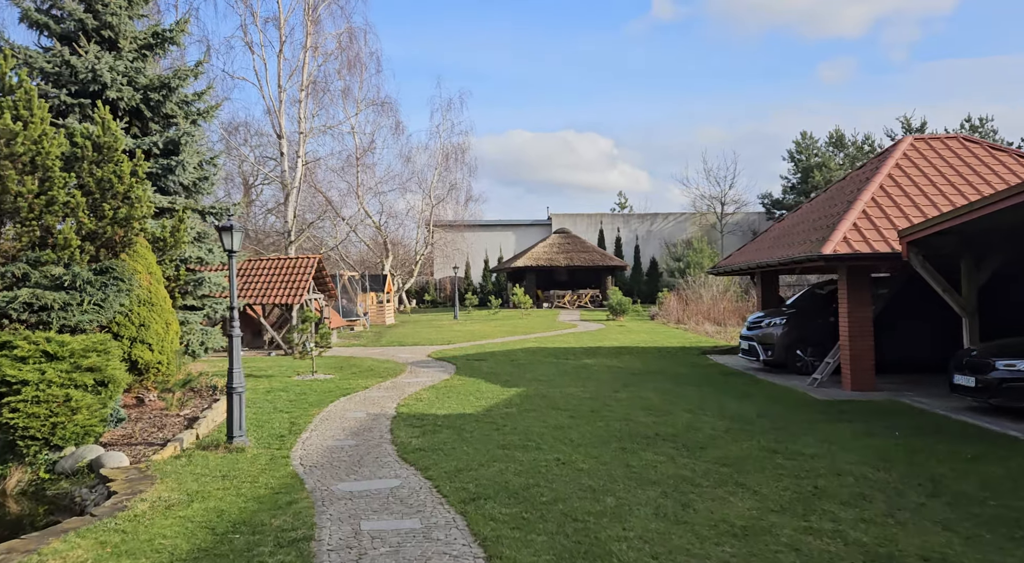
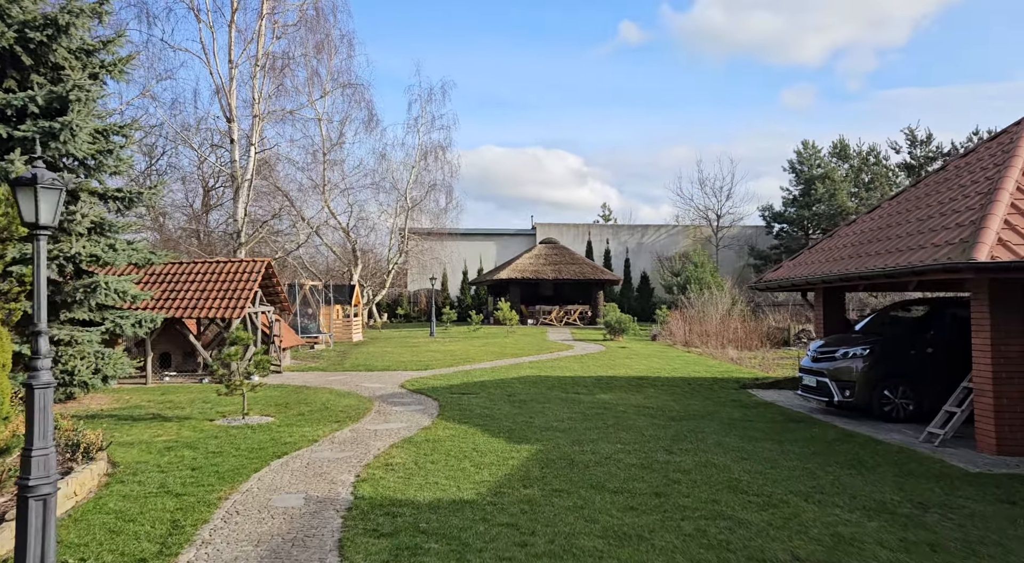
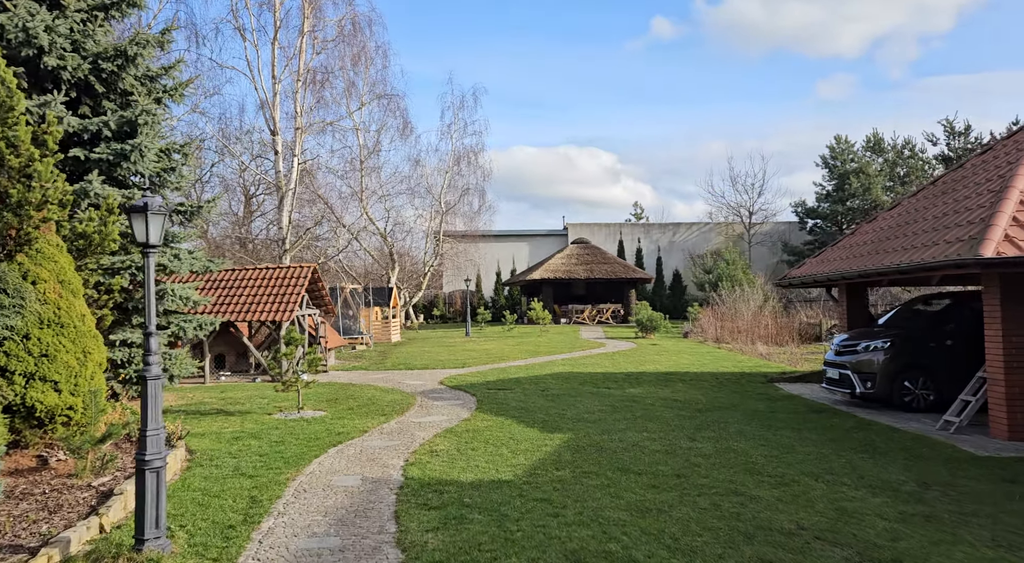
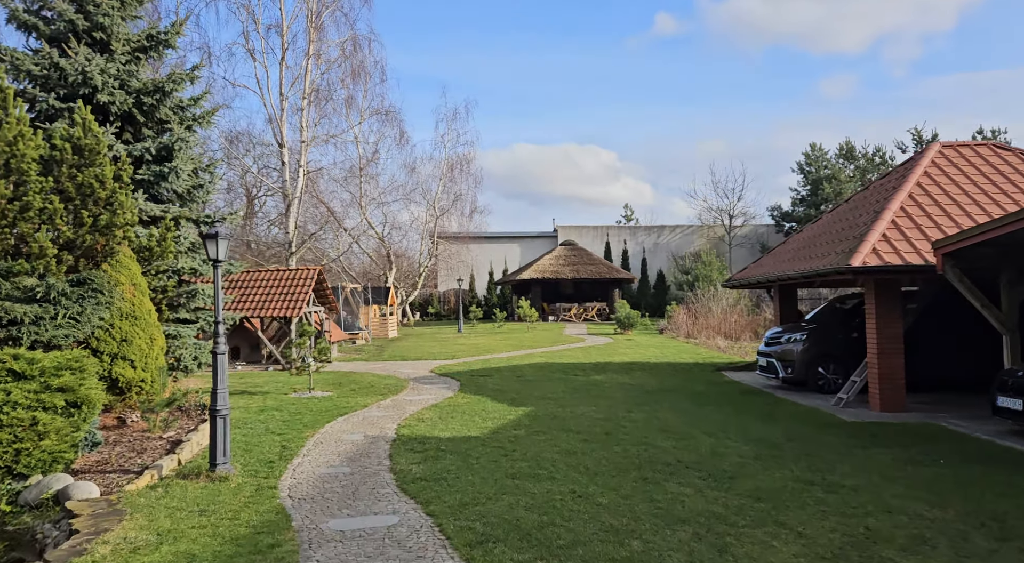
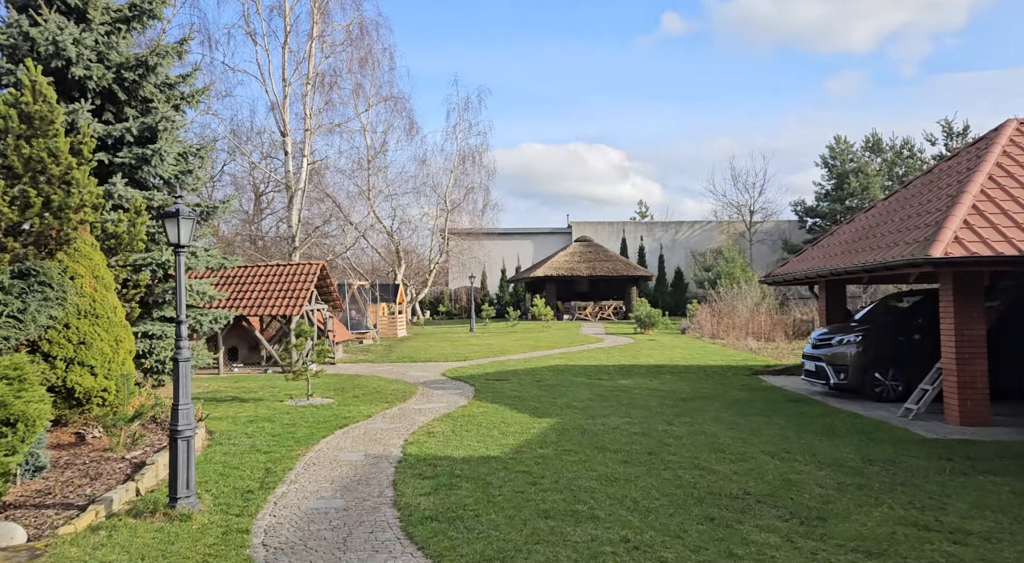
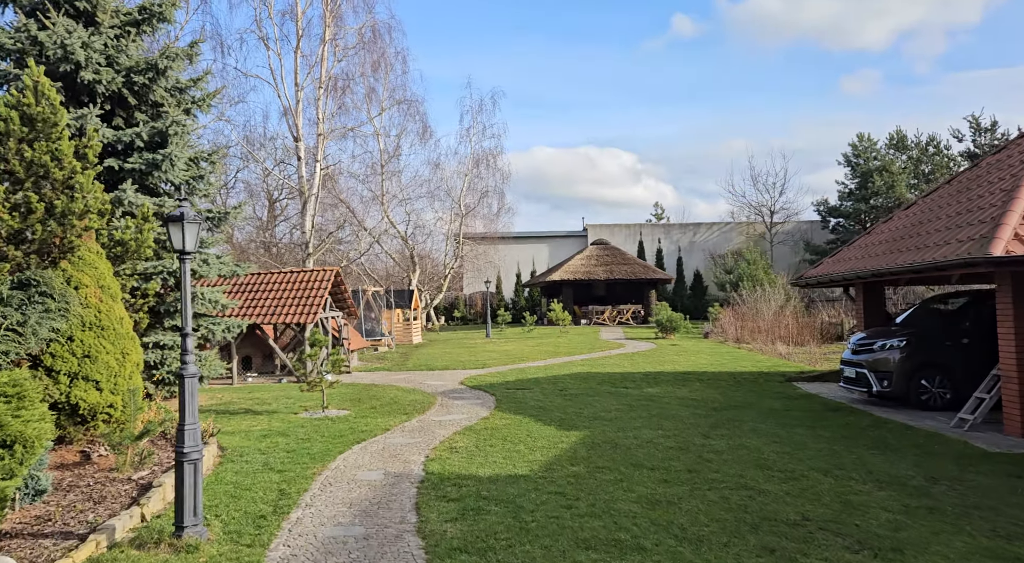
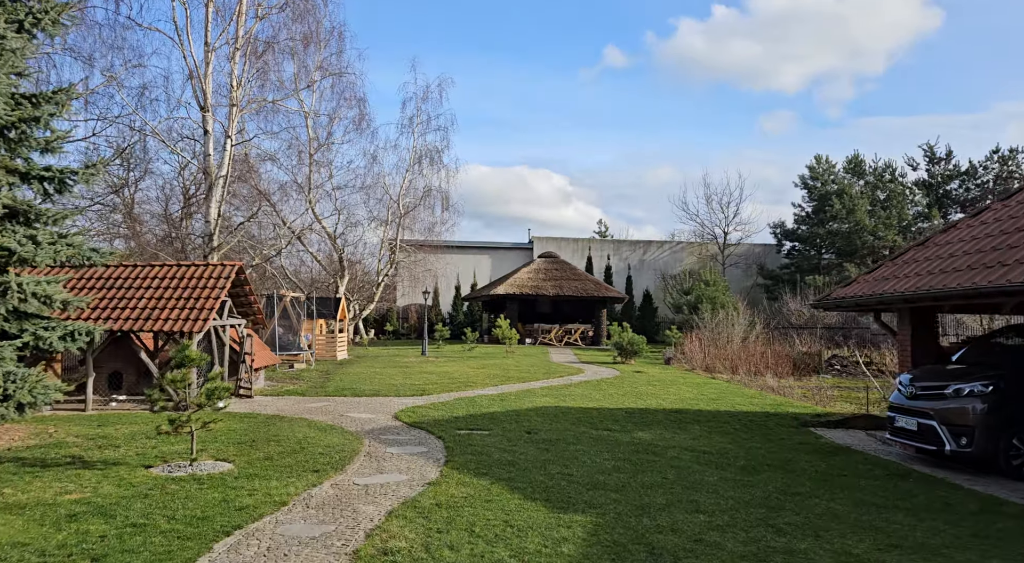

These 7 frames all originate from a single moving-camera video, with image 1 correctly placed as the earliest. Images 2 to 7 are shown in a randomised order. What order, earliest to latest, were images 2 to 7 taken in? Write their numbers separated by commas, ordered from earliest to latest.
4, 5, 6, 3, 2, 7
